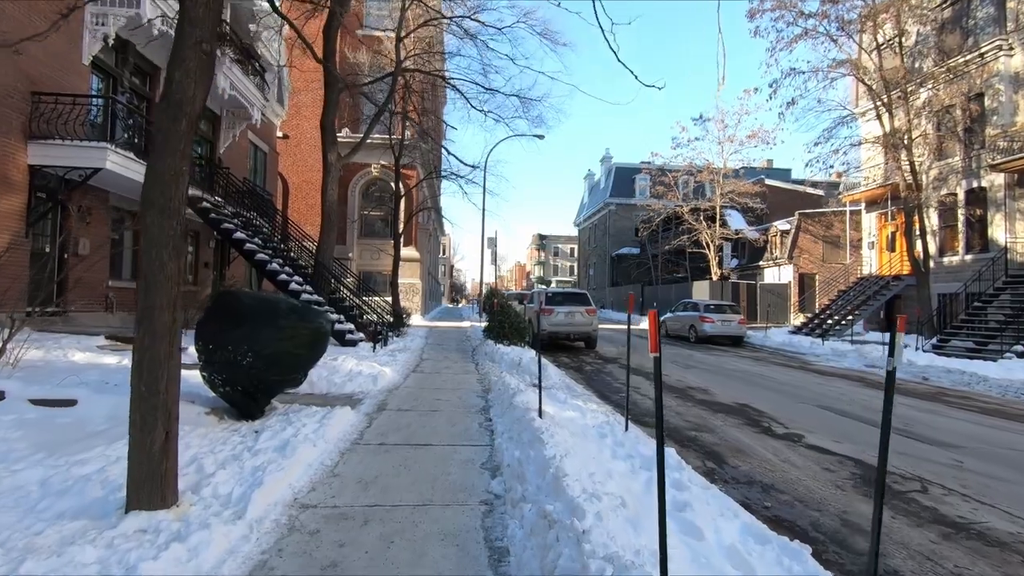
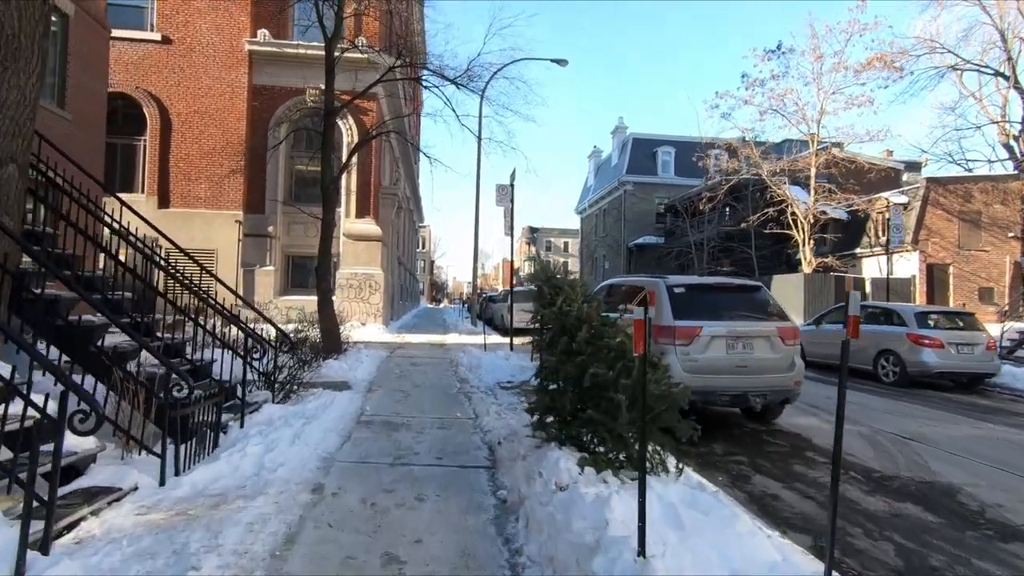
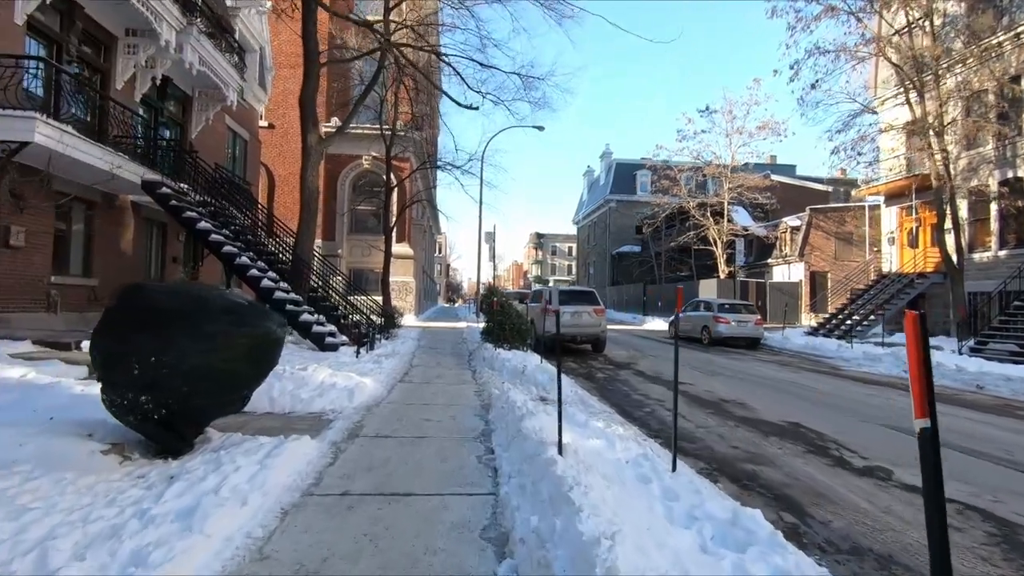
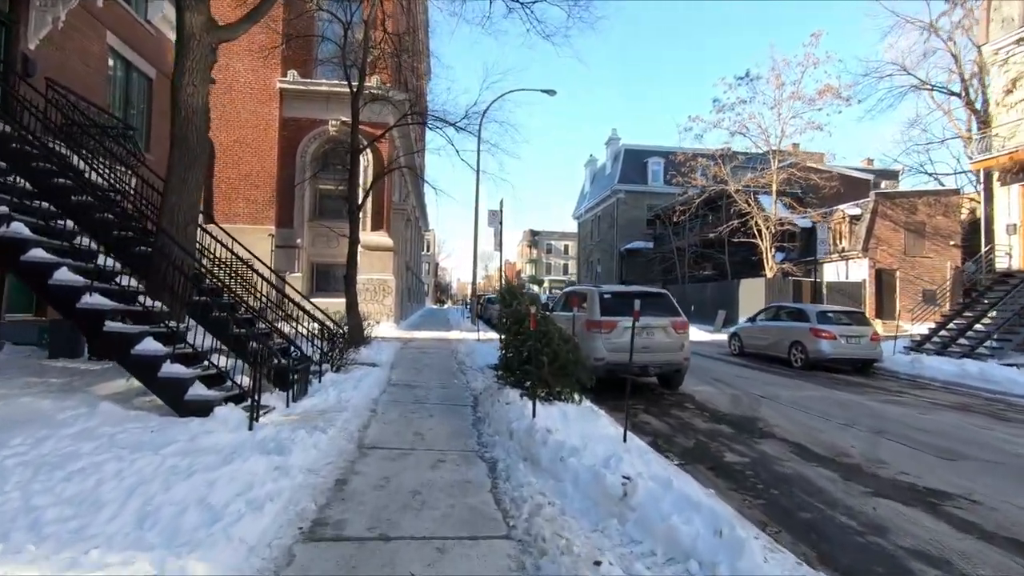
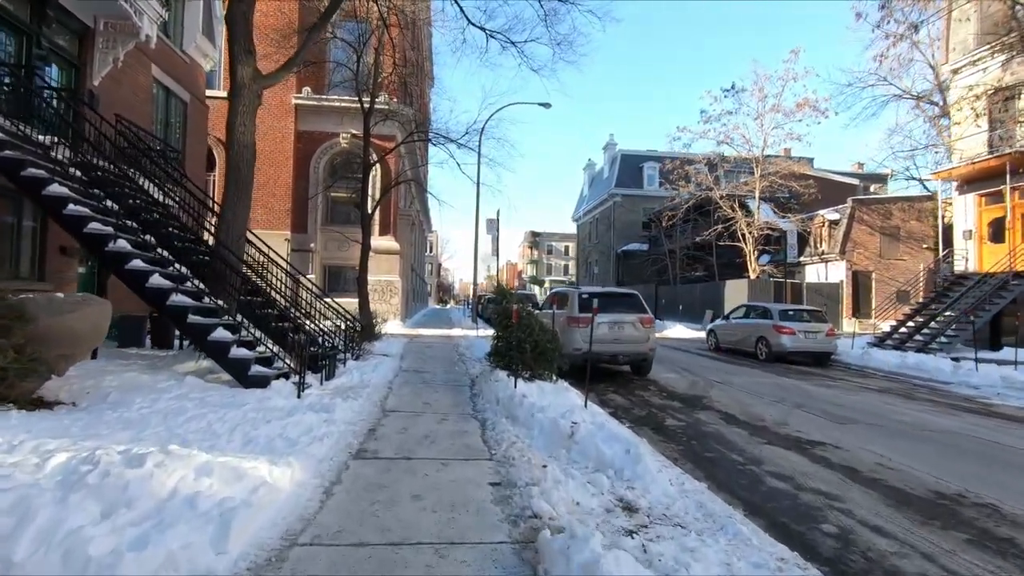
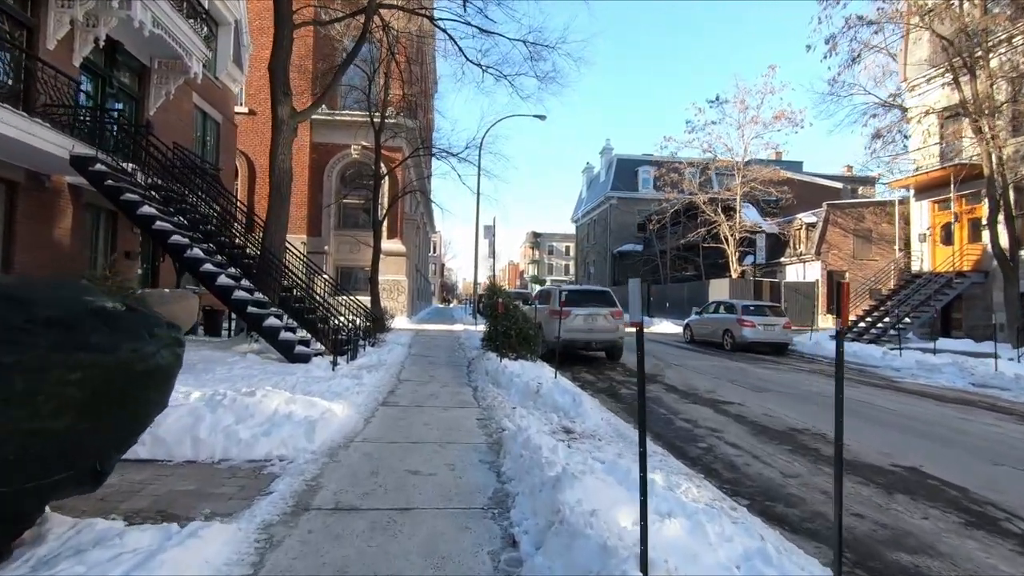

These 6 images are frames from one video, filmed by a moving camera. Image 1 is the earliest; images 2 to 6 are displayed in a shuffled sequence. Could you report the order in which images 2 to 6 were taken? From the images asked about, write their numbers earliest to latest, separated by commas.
3, 6, 5, 4, 2
